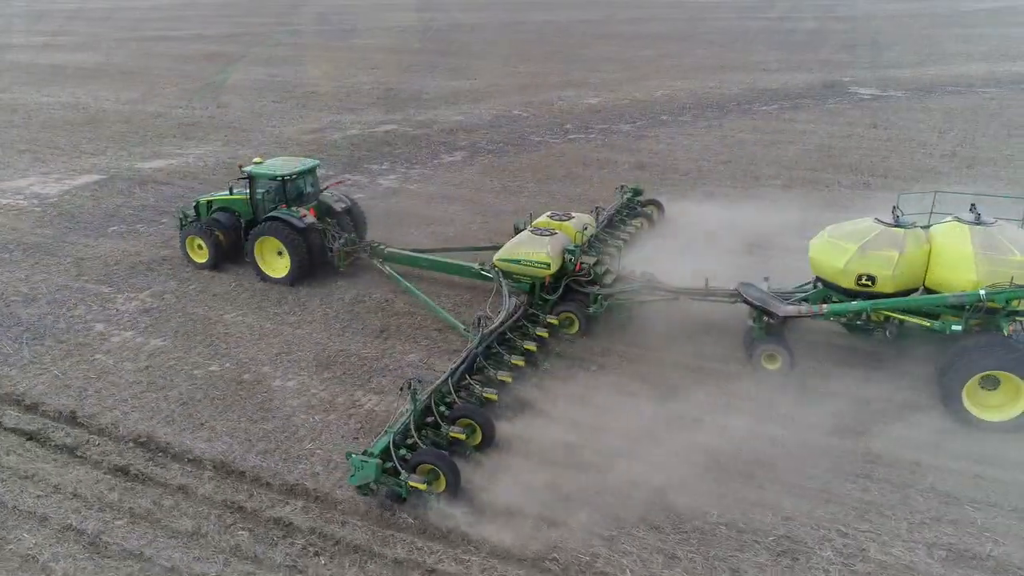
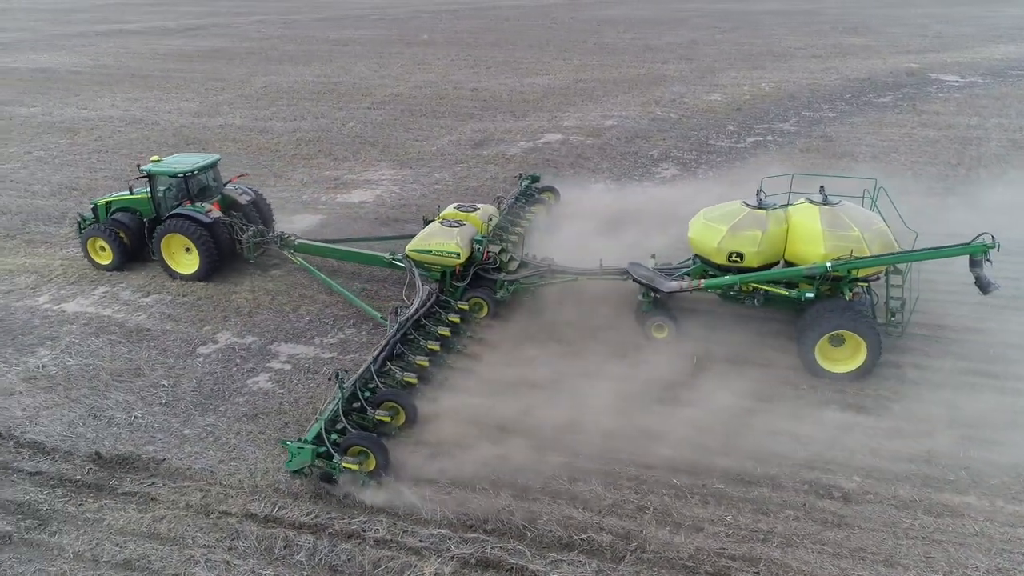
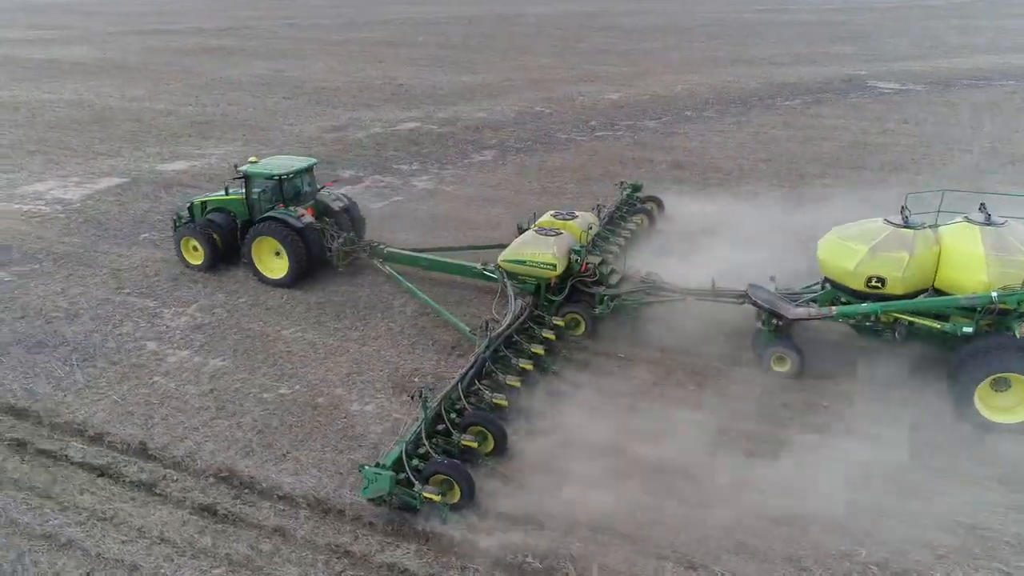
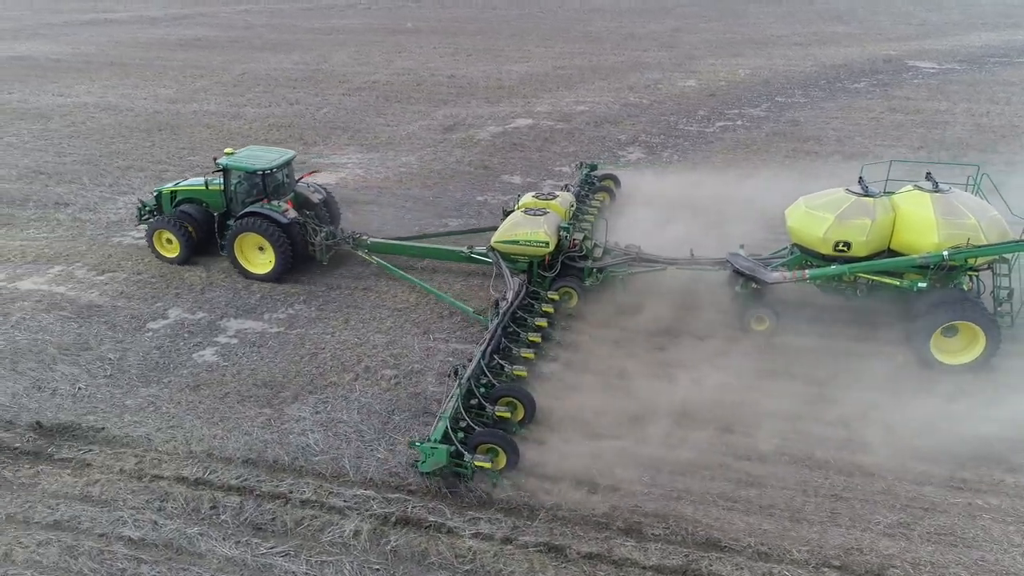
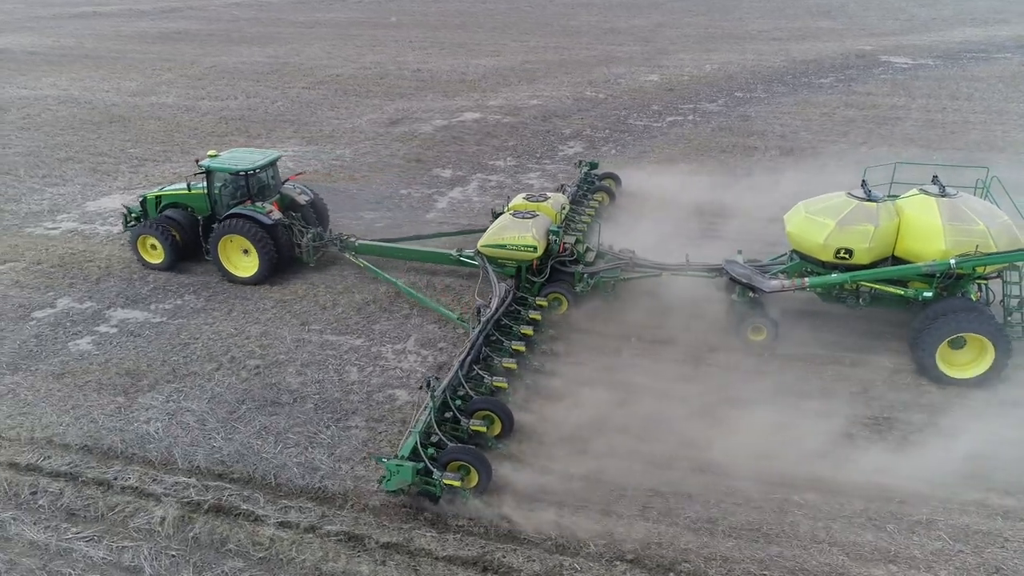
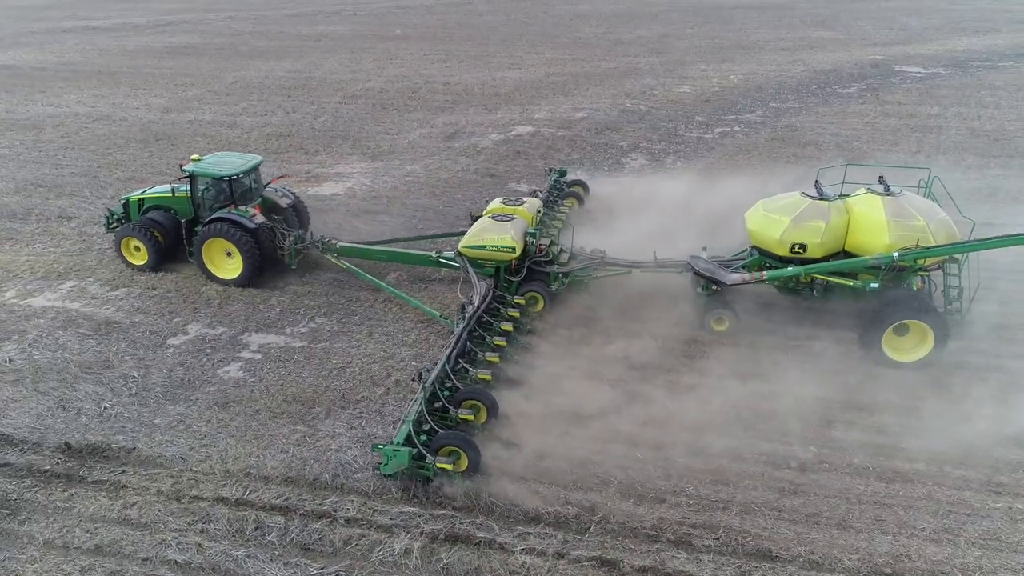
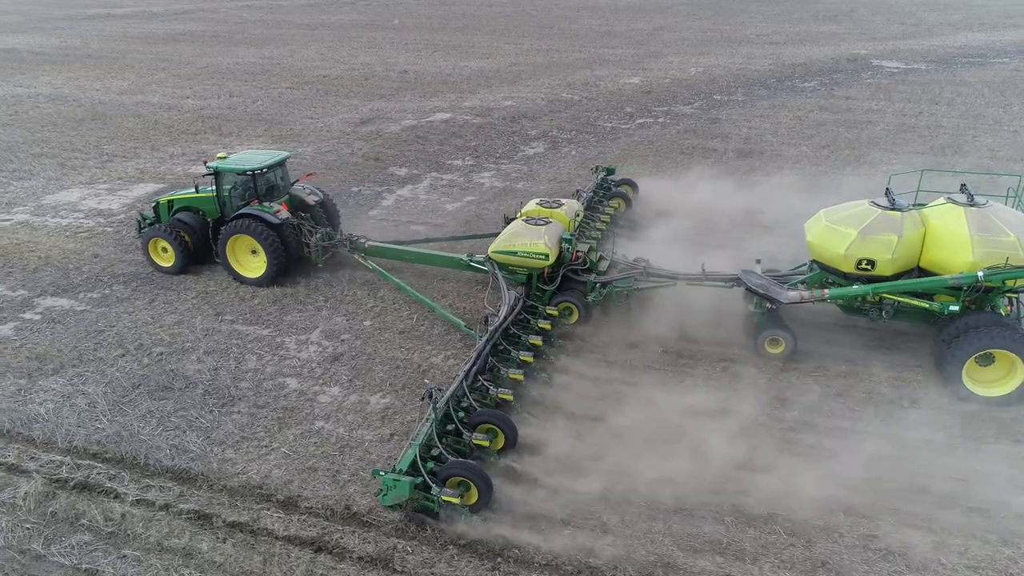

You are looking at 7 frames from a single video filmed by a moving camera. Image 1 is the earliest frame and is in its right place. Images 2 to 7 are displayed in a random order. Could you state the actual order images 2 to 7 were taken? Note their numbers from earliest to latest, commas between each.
3, 7, 5, 4, 6, 2
